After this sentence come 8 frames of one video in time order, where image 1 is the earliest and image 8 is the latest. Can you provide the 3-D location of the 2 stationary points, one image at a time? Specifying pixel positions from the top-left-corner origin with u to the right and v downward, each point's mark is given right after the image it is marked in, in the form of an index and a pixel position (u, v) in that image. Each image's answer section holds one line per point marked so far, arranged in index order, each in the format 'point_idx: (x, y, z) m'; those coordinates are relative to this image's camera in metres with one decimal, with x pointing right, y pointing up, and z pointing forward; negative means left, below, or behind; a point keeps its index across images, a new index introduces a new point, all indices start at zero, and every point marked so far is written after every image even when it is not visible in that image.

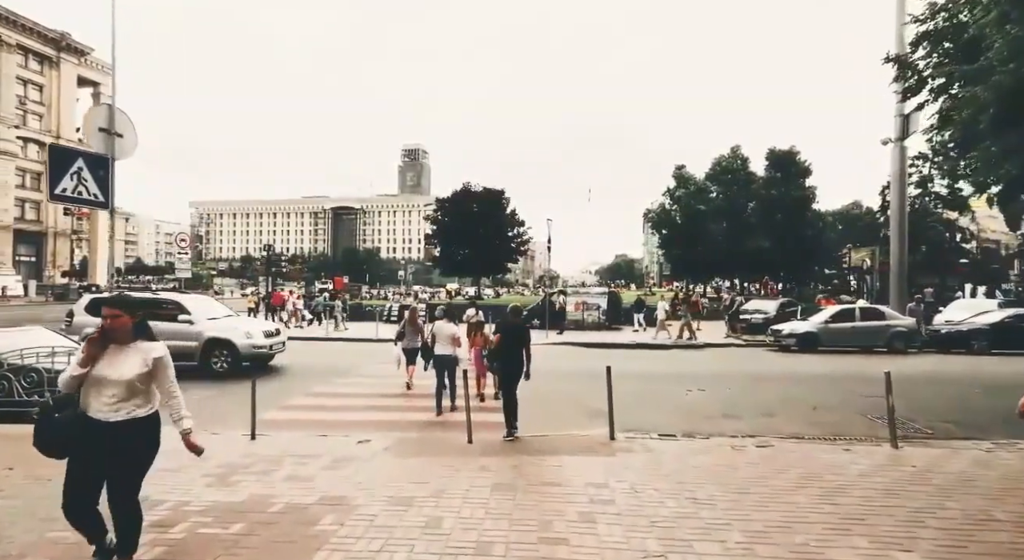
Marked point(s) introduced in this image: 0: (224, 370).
0: (-6.2, -2.0, +12.9) m
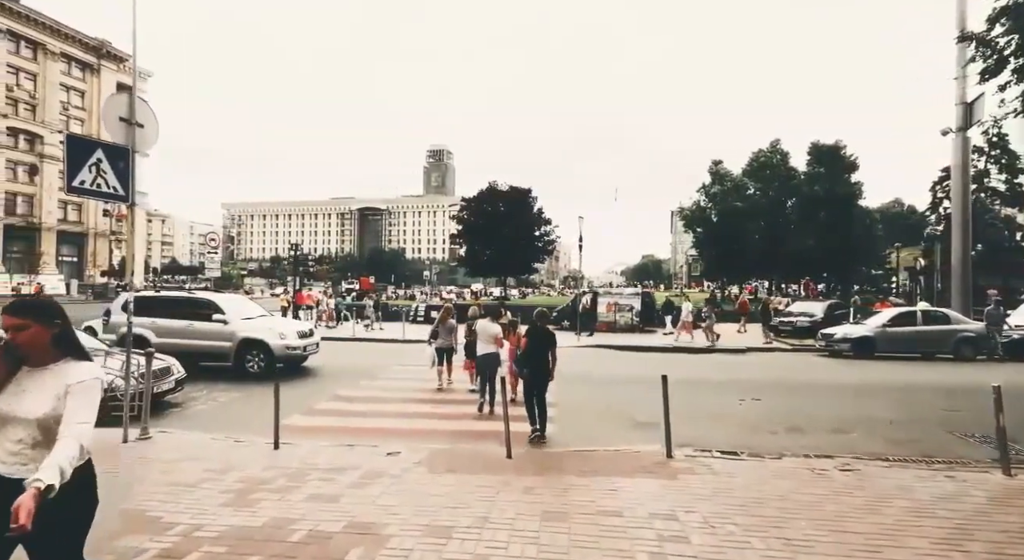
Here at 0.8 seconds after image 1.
0: (-5.5, -2.0, +12.5) m
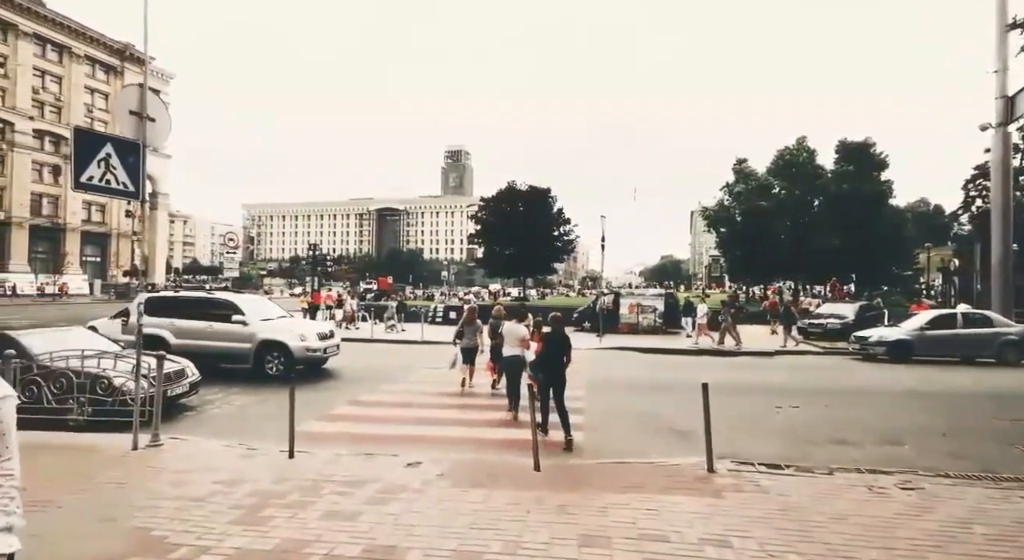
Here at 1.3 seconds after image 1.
0: (-5.0, -2.0, +12.2) m
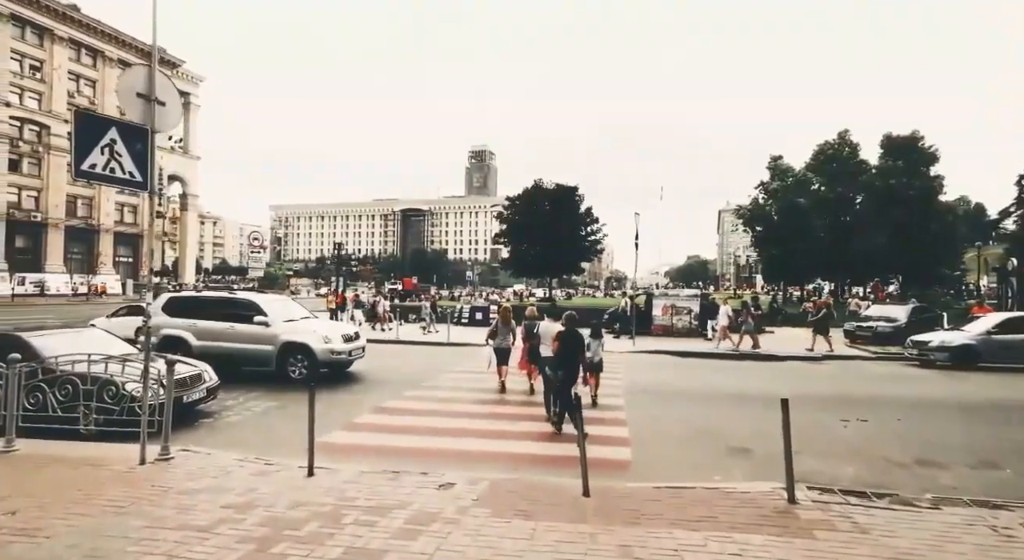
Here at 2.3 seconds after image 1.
0: (-4.3, -2.0, +11.7) m
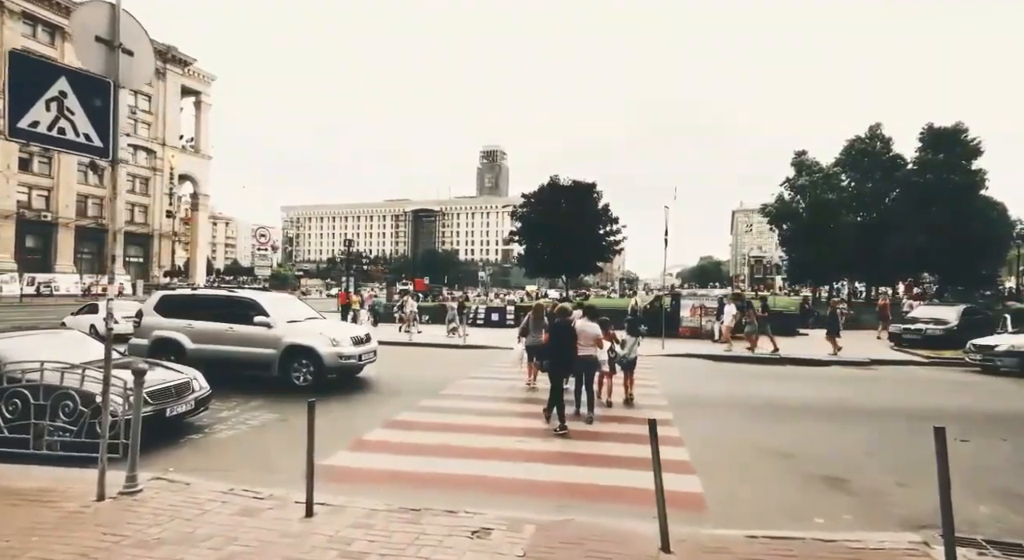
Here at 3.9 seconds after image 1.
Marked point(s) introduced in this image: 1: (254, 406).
0: (-3.8, -1.9, +10.5) m
1: (-4.2, -2.0, +9.3) m
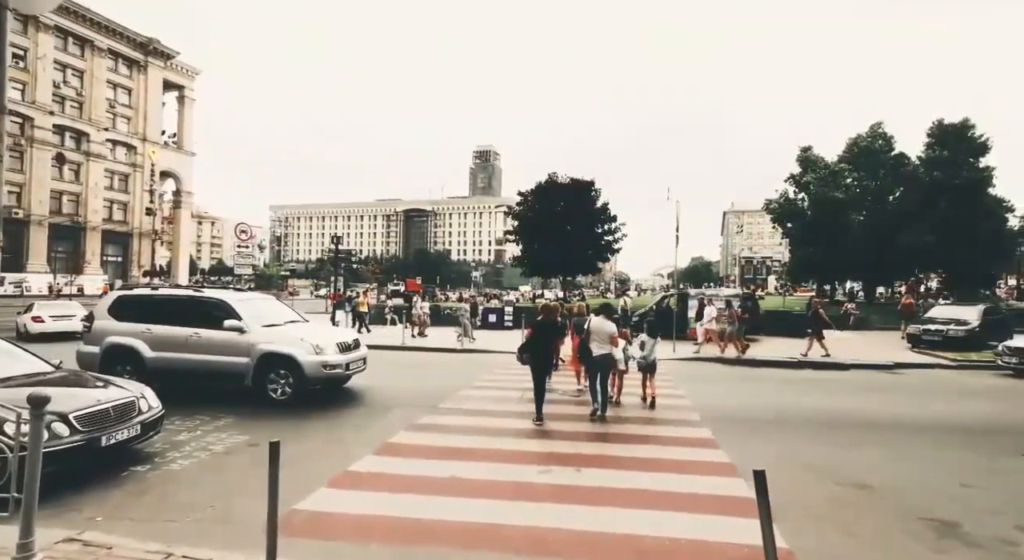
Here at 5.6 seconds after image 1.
0: (-3.6, -1.9, +9.1) m
1: (-4.0, -2.0, +7.9) m
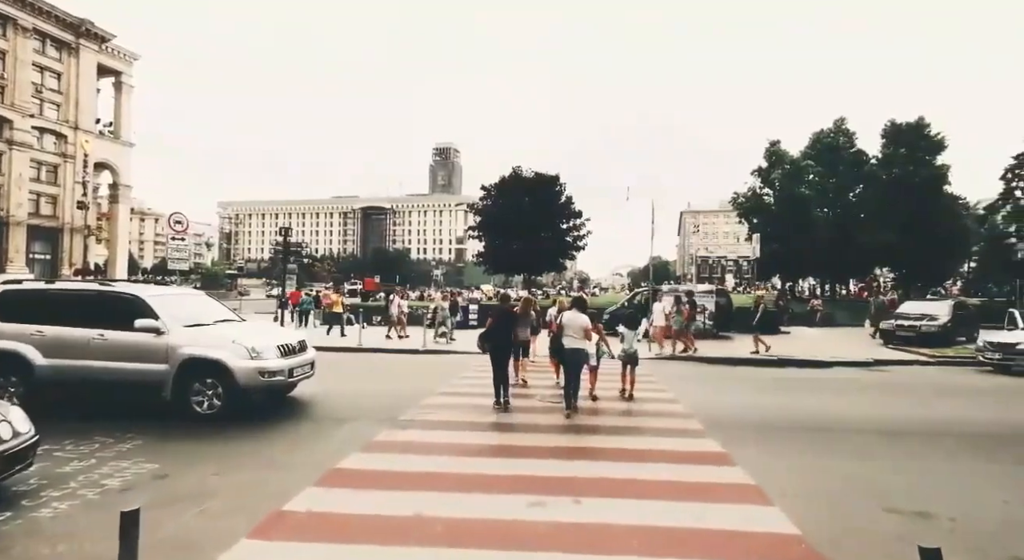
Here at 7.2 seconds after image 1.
0: (-4.0, -1.8, +7.6) m
1: (-4.3, -1.9, +6.3) m
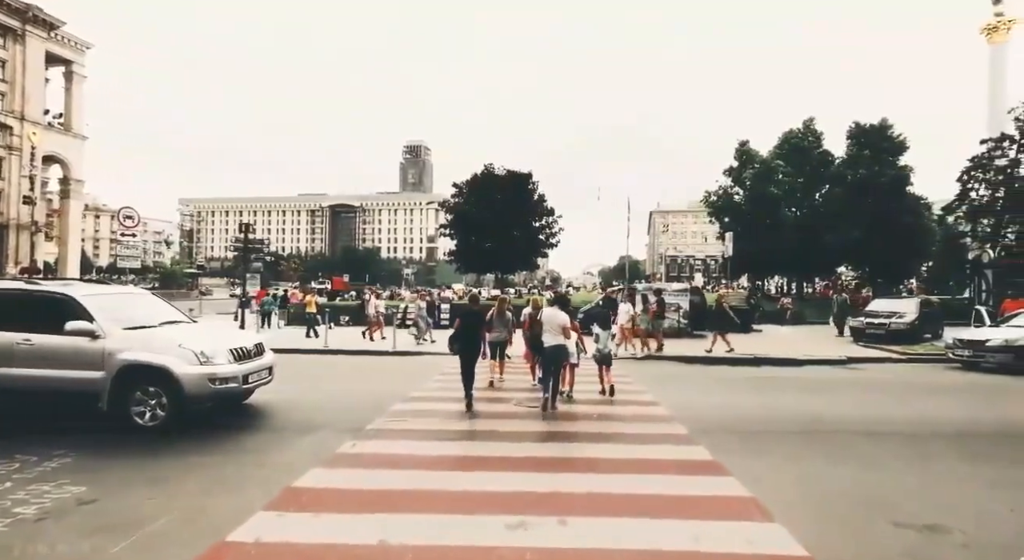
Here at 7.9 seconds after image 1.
0: (-4.3, -1.7, +6.8) m
1: (-4.5, -1.9, +5.6) m
